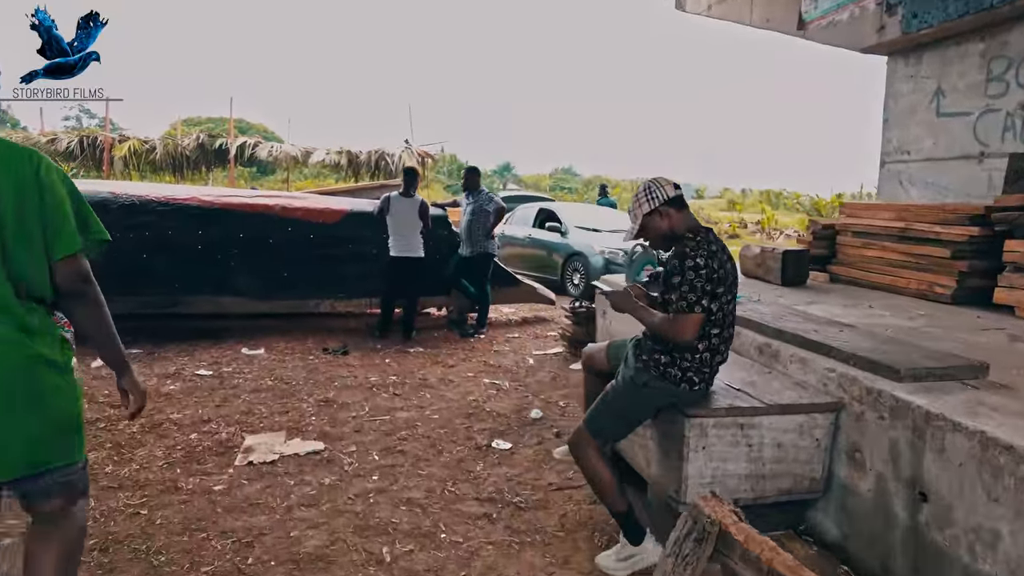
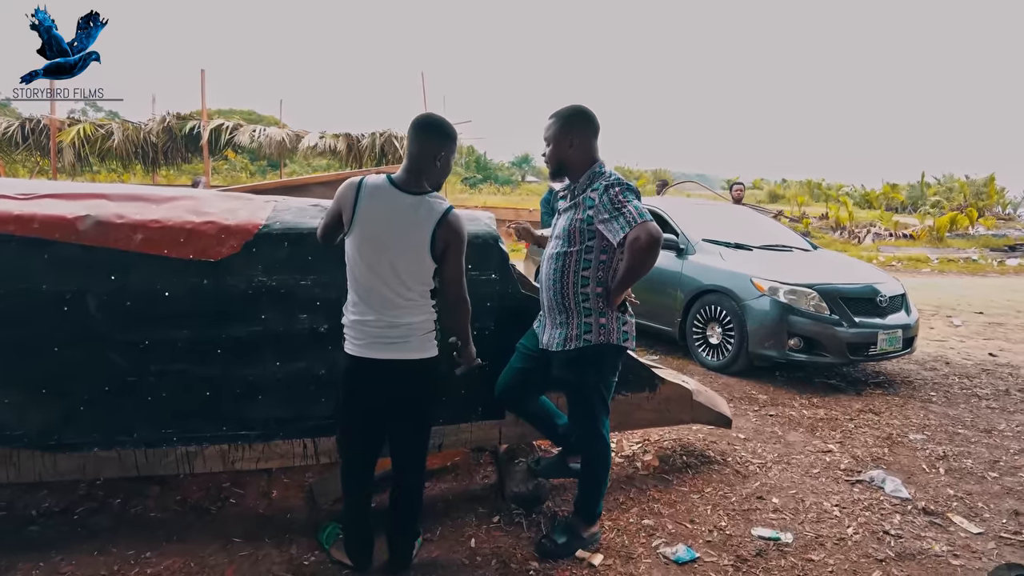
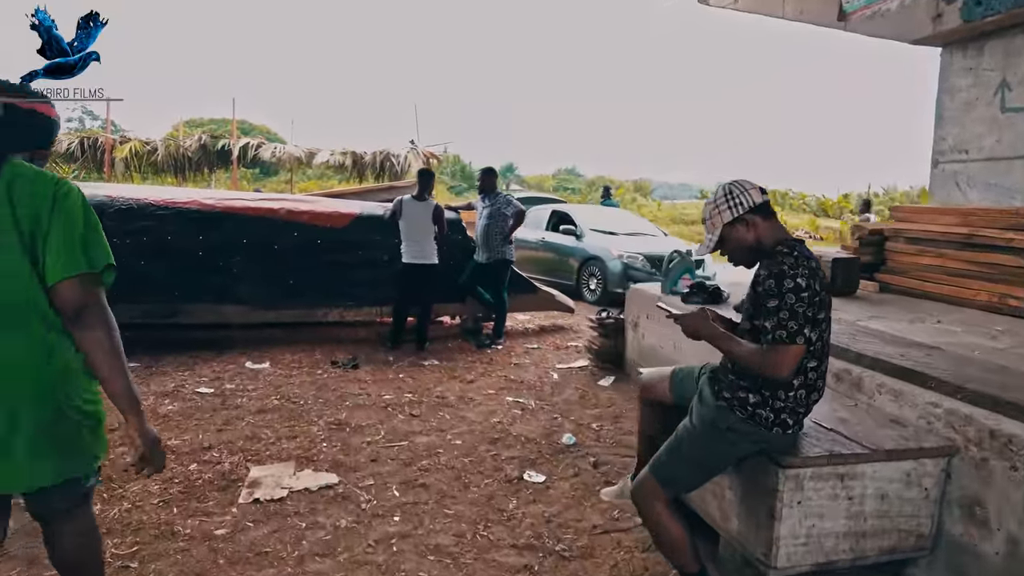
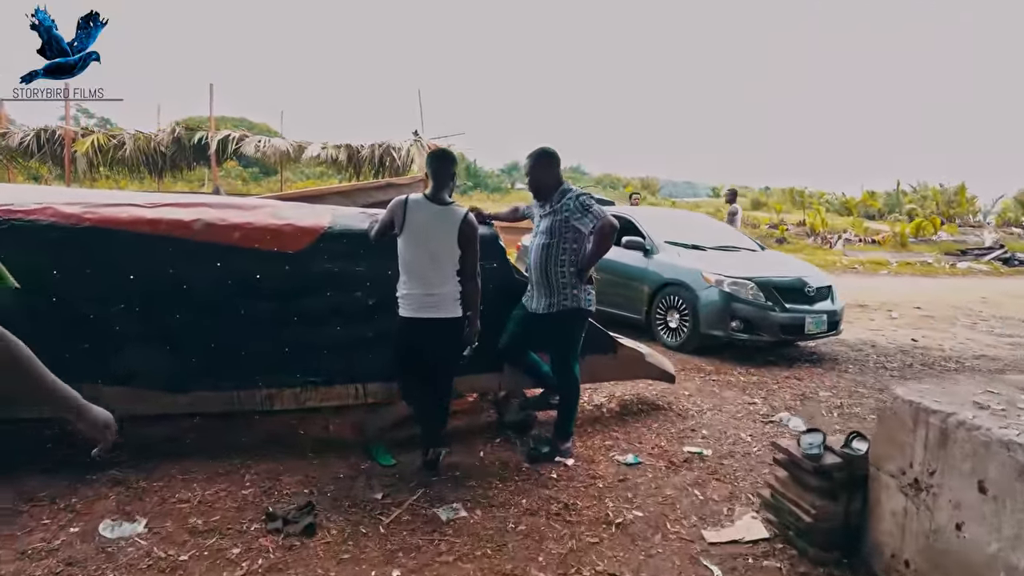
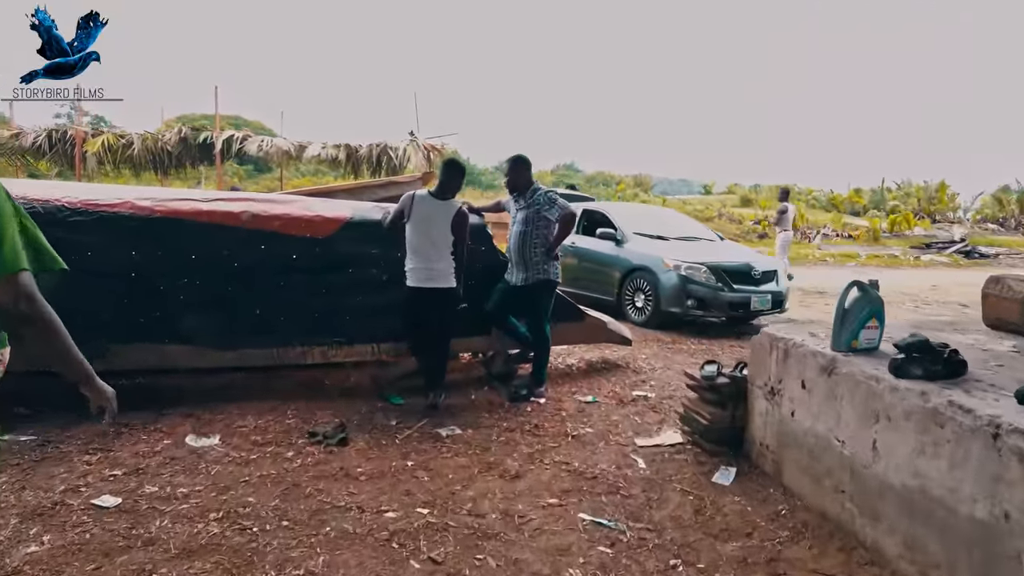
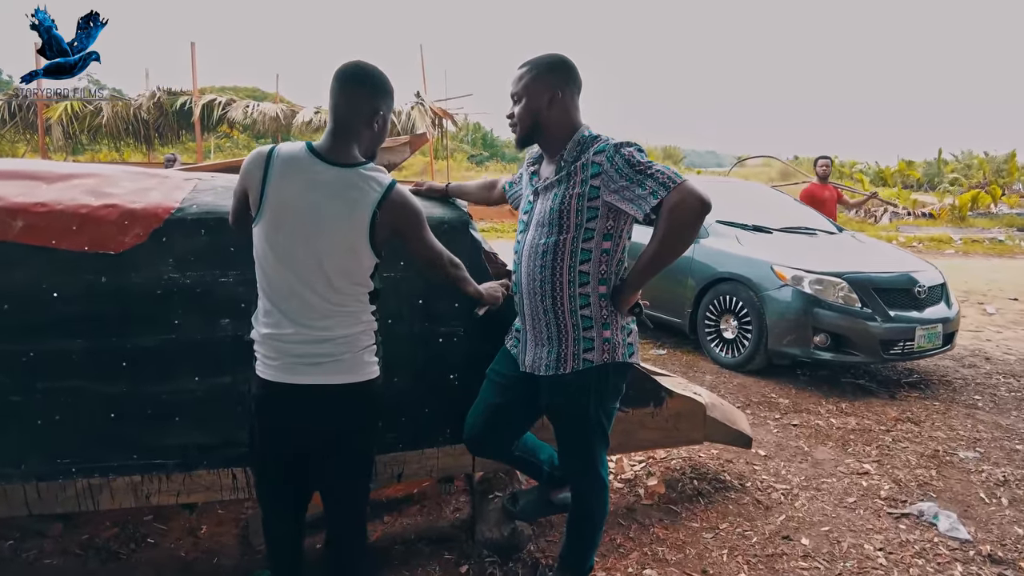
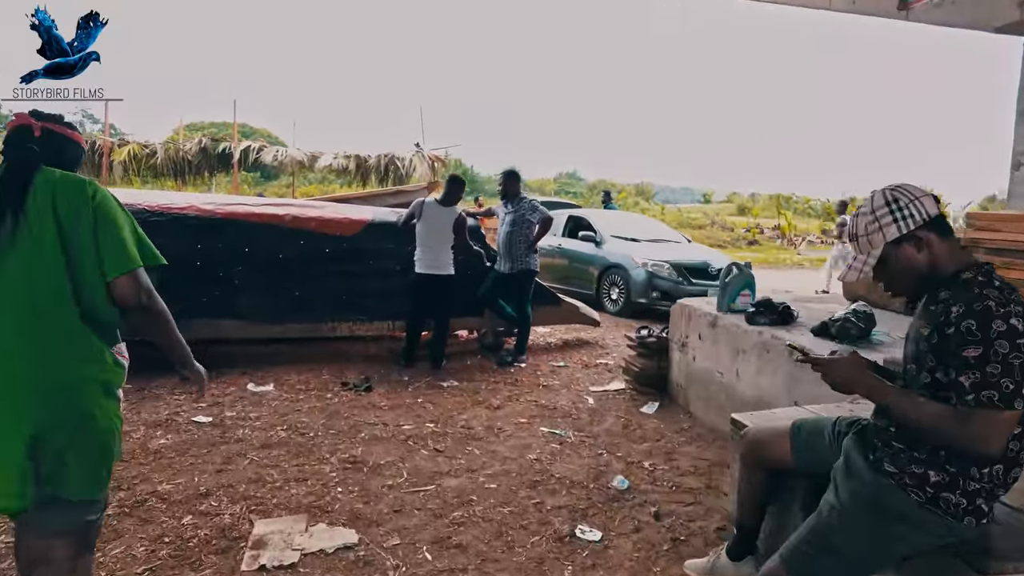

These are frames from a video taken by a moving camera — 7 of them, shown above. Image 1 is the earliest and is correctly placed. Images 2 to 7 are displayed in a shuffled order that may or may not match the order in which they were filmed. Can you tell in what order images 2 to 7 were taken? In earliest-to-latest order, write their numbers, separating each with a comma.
3, 7, 5, 4, 2, 6
